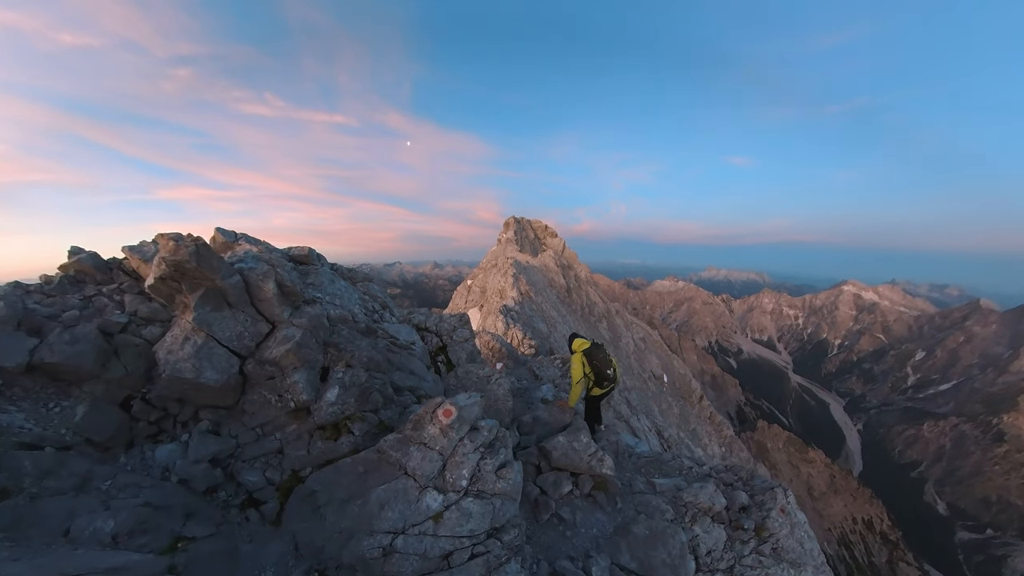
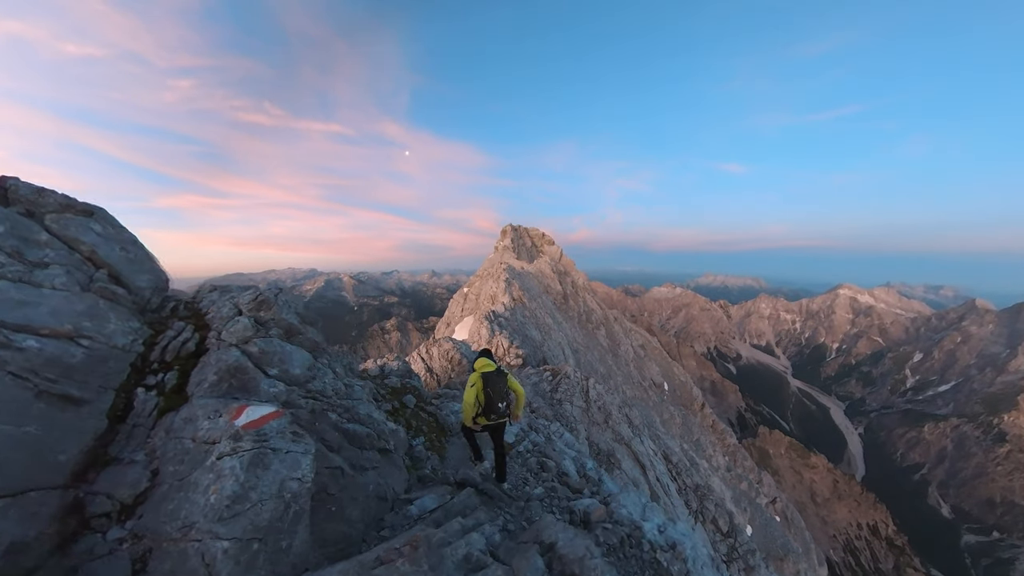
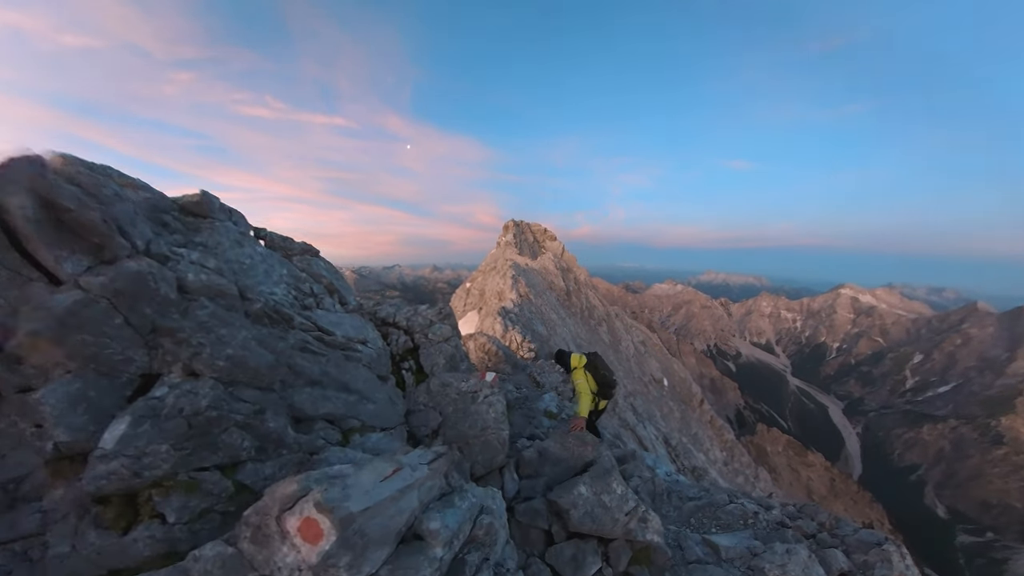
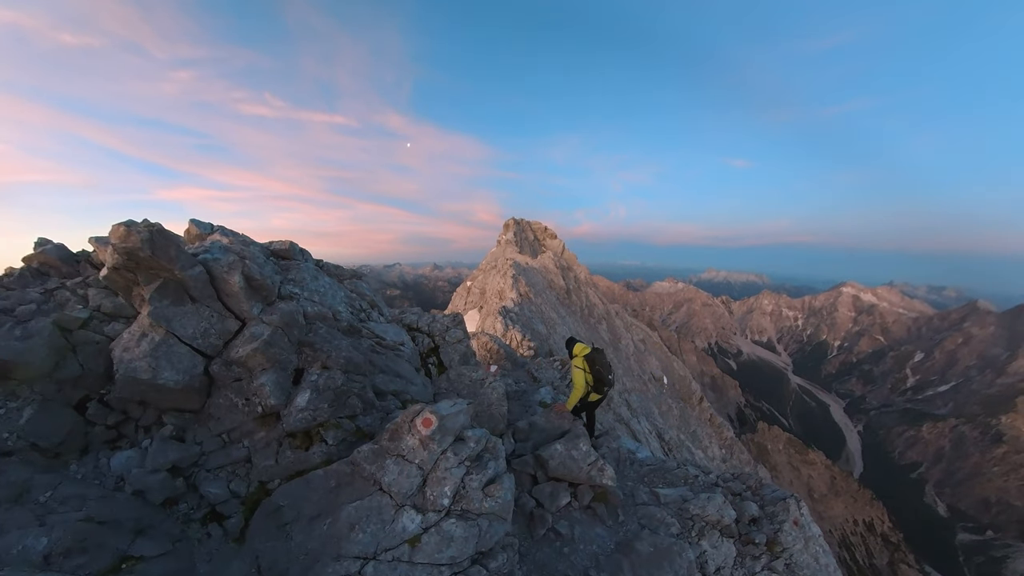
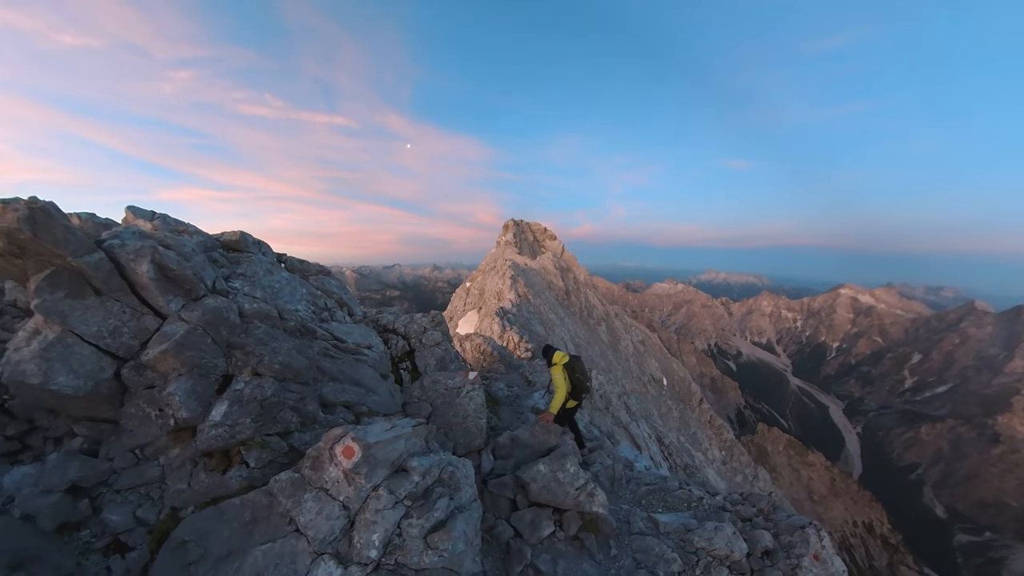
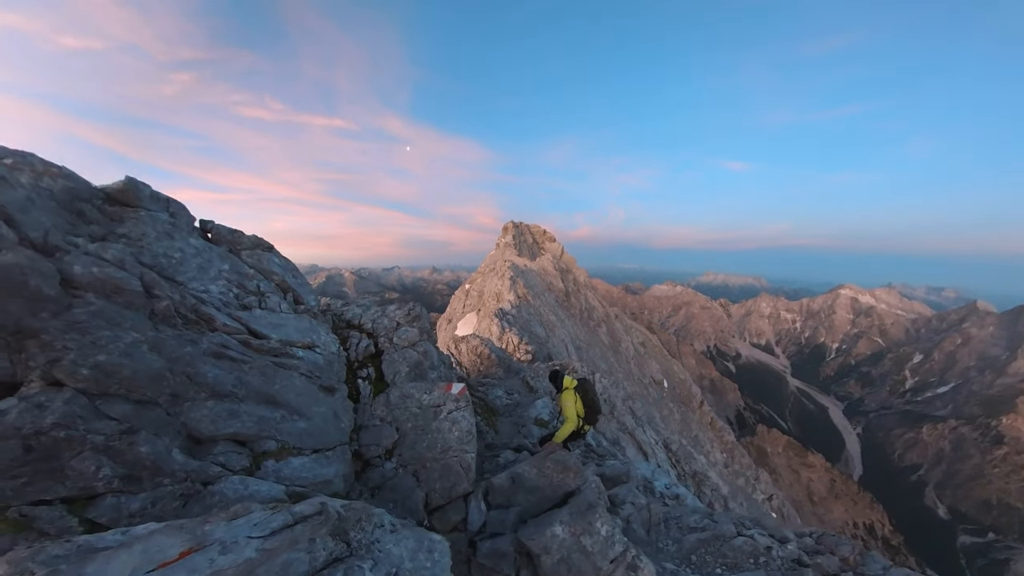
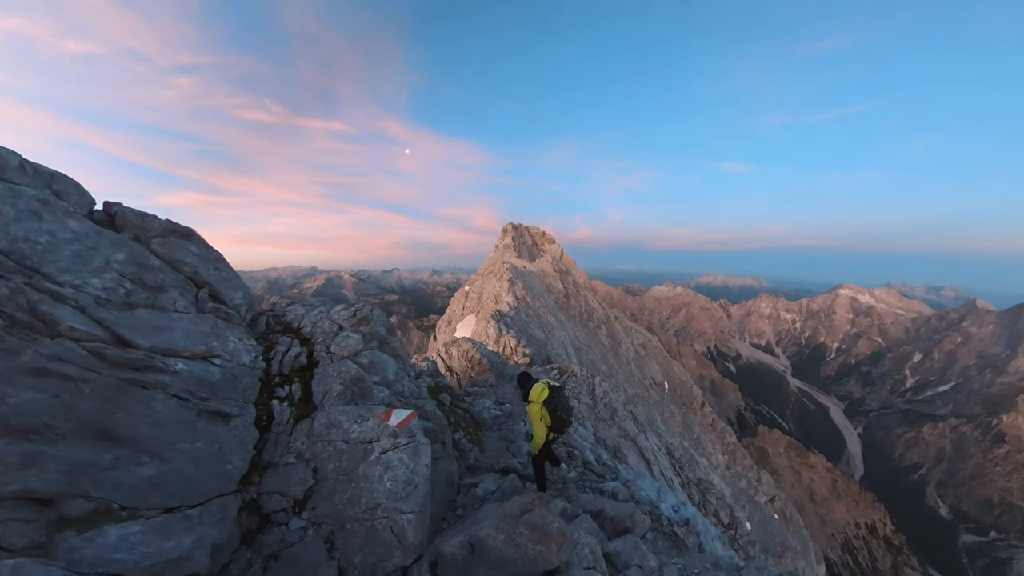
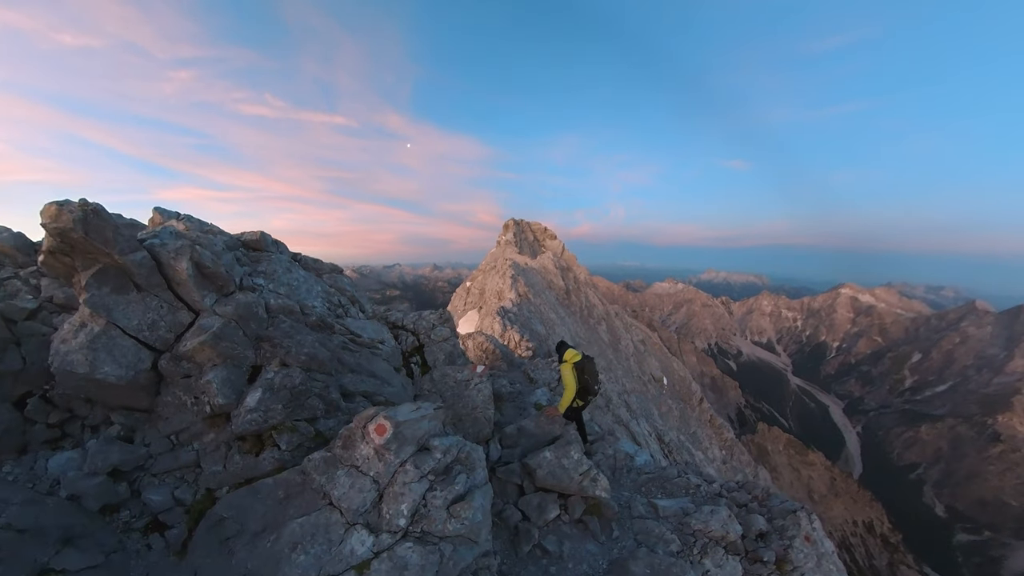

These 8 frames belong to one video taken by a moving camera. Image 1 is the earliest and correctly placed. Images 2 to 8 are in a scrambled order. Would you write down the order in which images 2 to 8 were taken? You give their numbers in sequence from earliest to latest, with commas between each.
4, 8, 5, 3, 6, 7, 2
